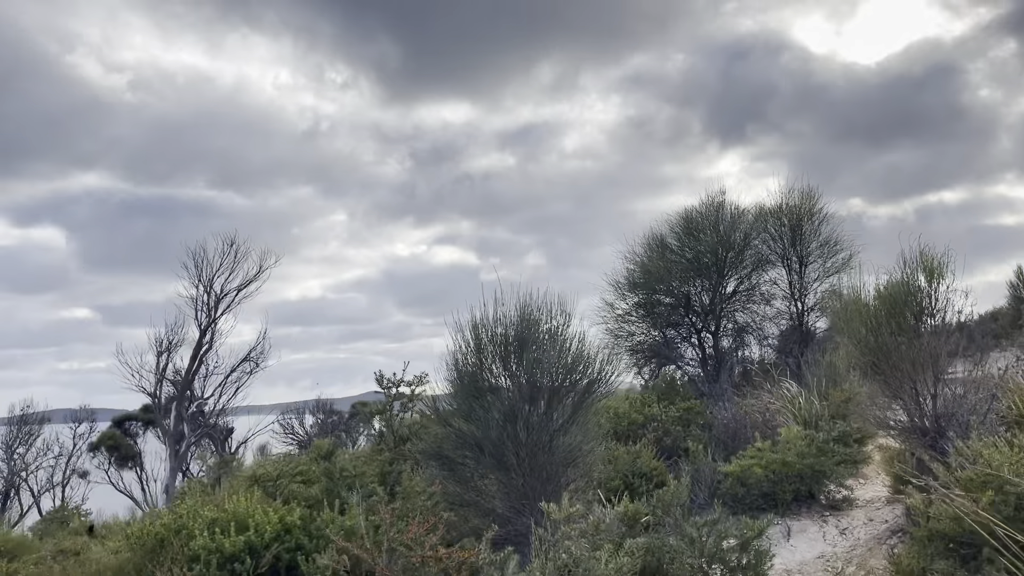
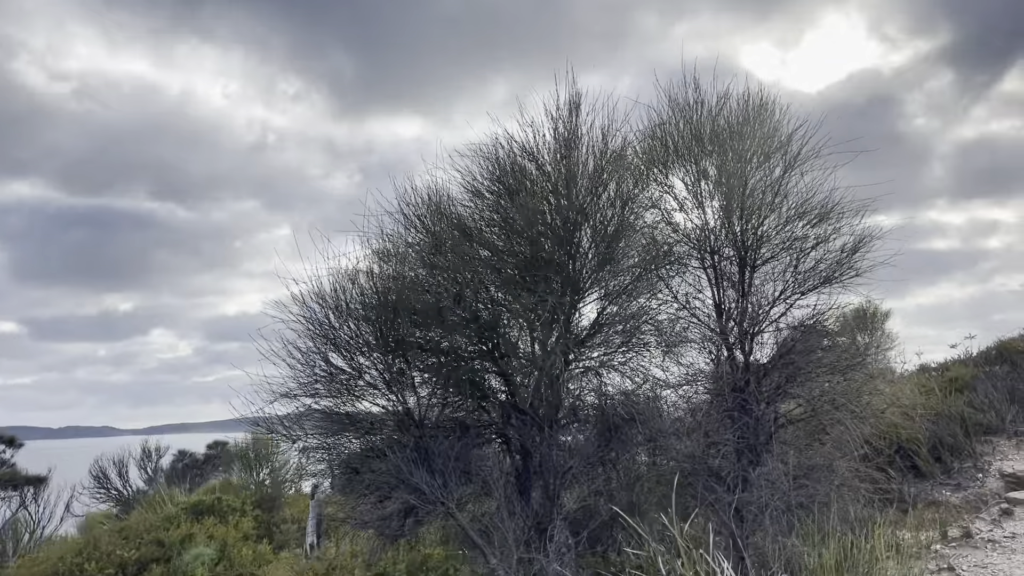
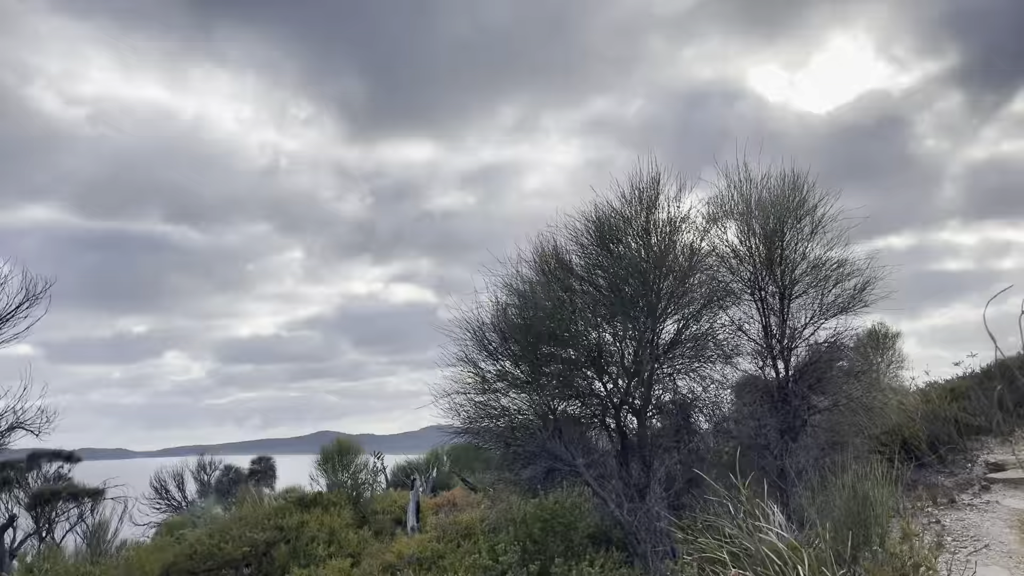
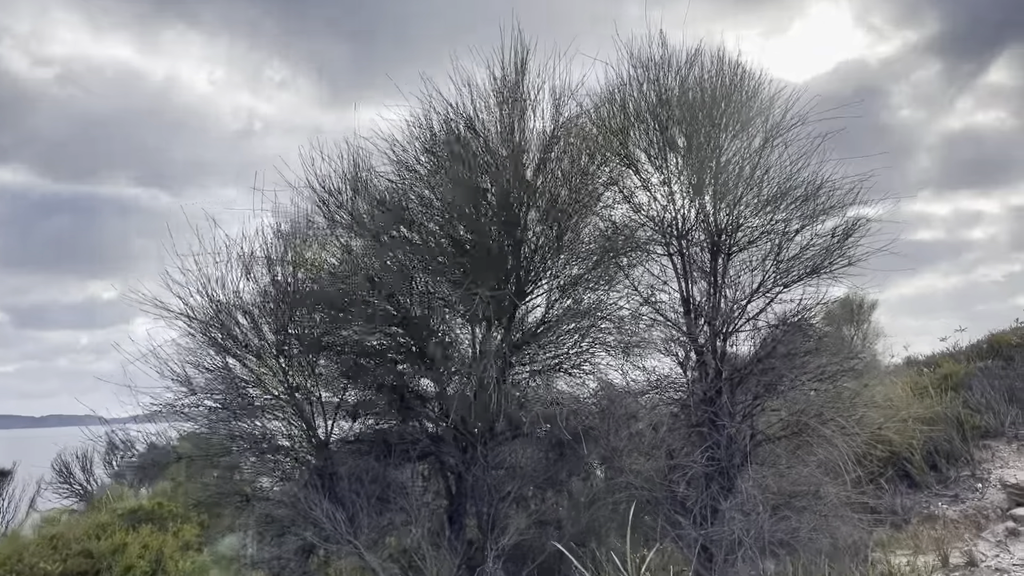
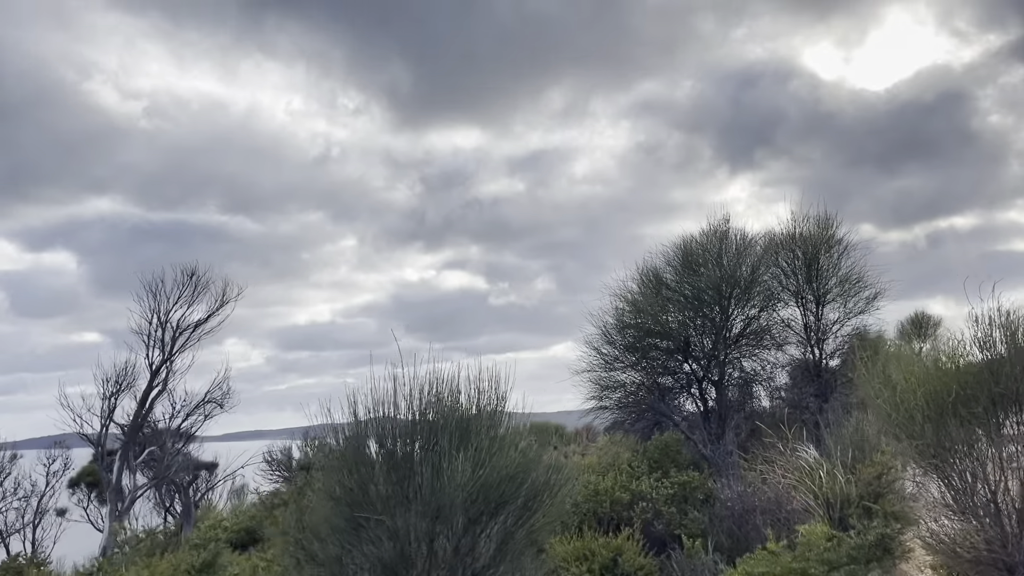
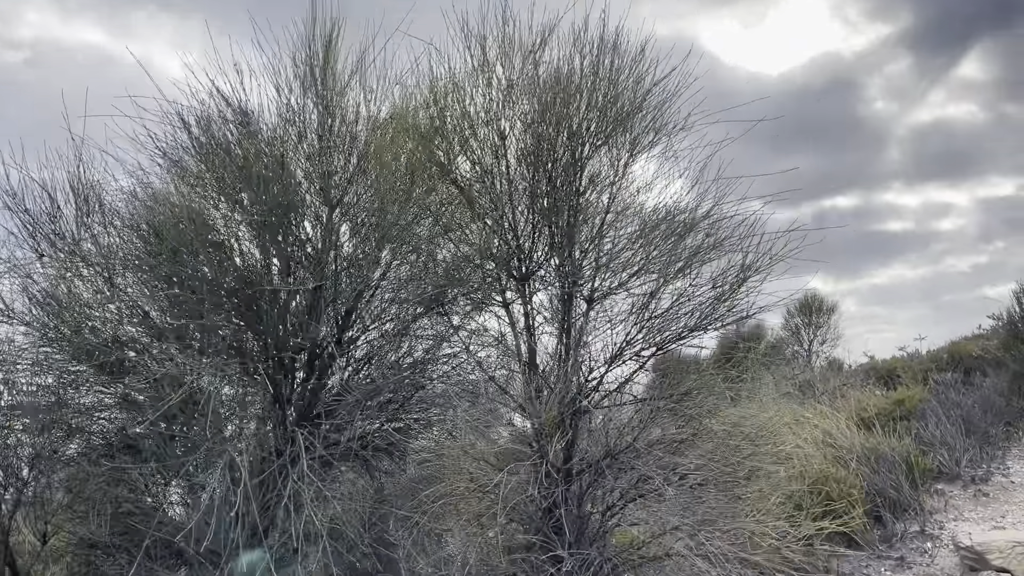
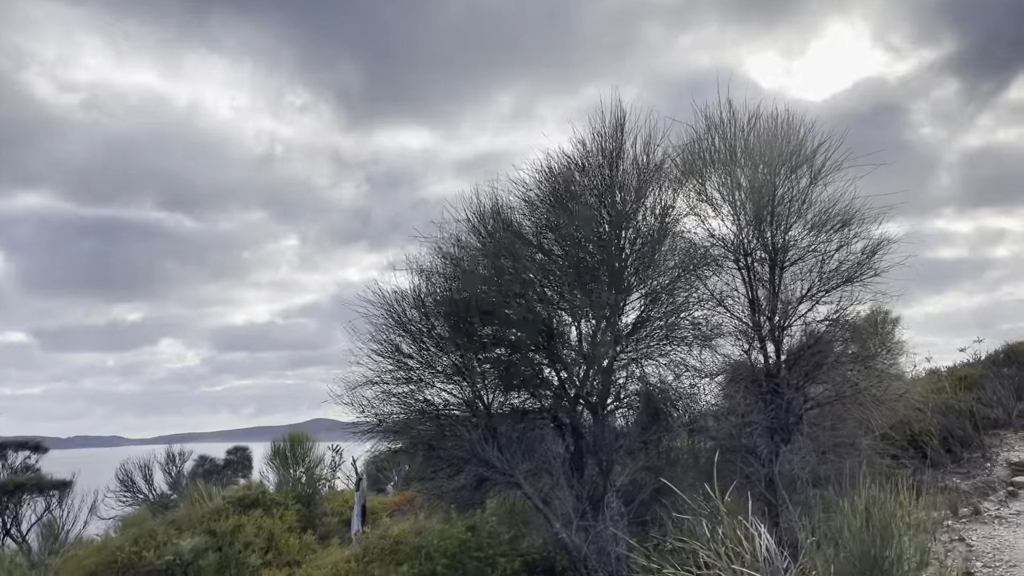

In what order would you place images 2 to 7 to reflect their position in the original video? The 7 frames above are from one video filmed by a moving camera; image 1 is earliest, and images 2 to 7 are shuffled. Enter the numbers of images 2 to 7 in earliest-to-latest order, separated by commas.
5, 3, 7, 2, 4, 6
